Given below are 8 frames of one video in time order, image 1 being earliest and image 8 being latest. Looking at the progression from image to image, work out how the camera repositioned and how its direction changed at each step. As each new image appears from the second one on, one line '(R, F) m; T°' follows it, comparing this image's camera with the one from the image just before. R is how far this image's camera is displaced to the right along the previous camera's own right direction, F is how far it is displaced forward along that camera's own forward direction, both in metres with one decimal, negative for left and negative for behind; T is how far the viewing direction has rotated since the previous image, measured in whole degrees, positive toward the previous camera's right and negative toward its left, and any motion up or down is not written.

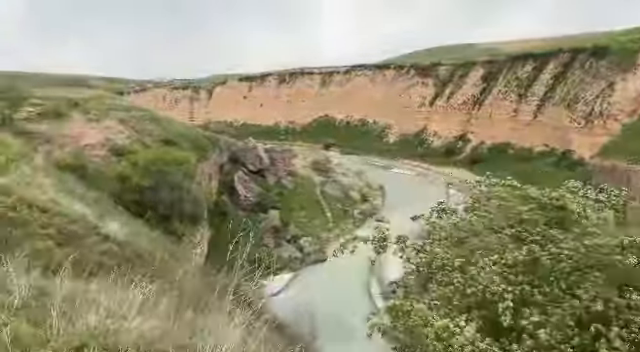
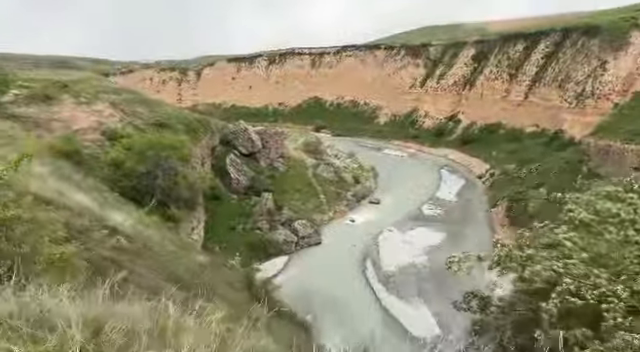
(-0.4, +0.3) m; +1°
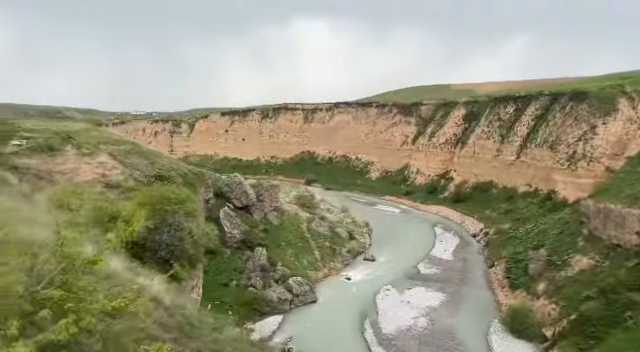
(-0.9, +0.3) m; +2°
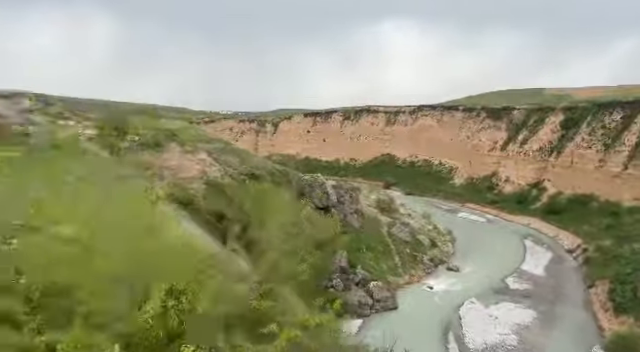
(-0.7, 0.0) m; -10°
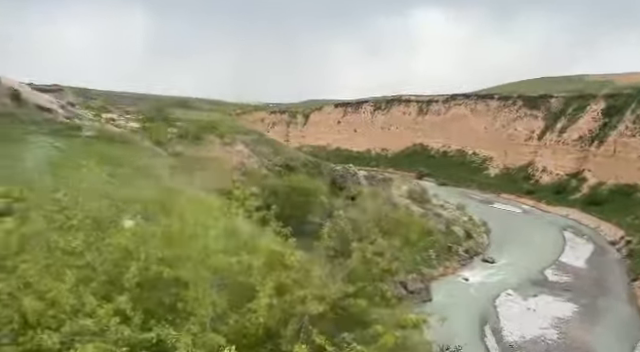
(-0.3, 0.0) m; -4°
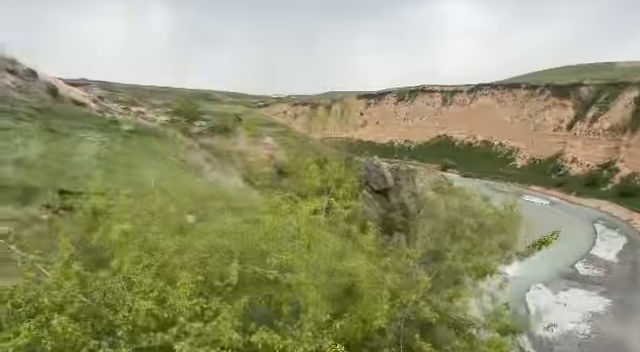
(-0.4, +0.1) m; -3°
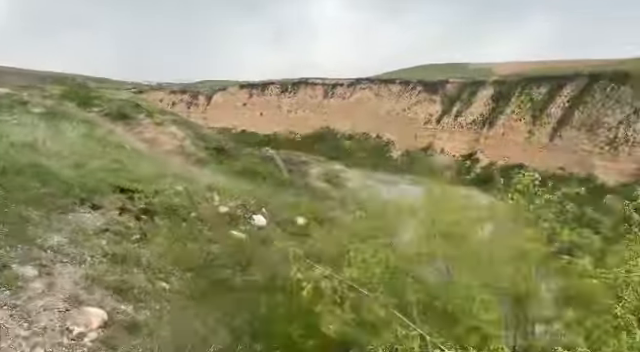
(-1.8, +0.8) m; +16°
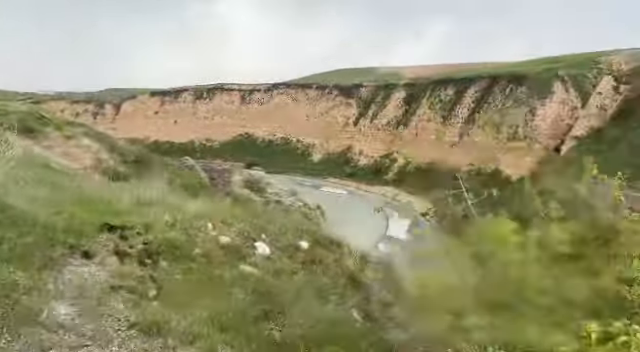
(-0.6, +0.4) m; +10°
